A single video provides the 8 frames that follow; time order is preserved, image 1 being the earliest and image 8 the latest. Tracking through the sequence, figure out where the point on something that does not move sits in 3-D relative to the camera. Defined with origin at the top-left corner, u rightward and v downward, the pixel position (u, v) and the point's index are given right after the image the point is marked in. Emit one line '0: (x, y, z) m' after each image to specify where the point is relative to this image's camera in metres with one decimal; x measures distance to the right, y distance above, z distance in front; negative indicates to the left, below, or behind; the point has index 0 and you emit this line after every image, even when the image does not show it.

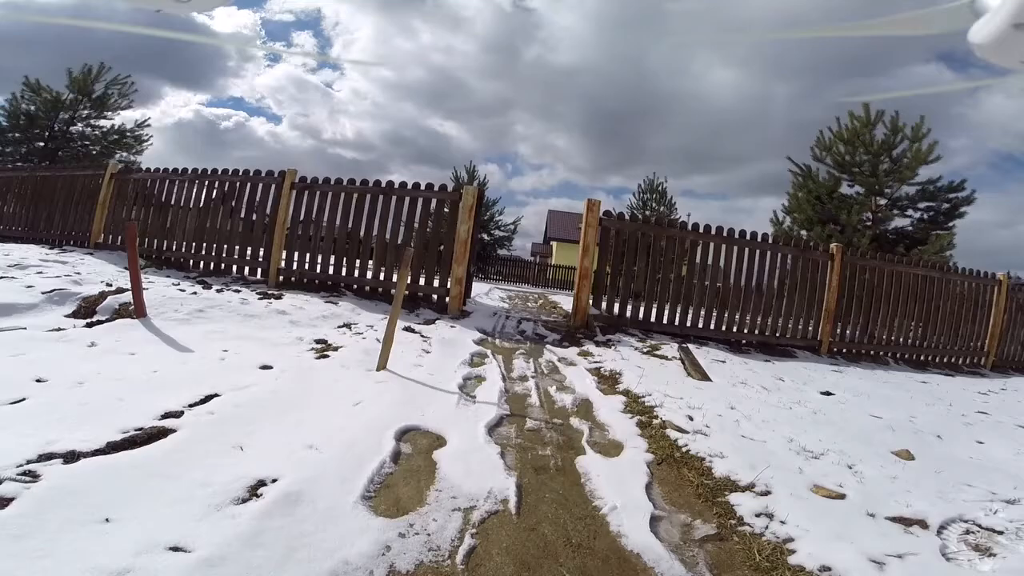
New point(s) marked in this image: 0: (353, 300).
0: (-1.6, -0.1, +4.9) m
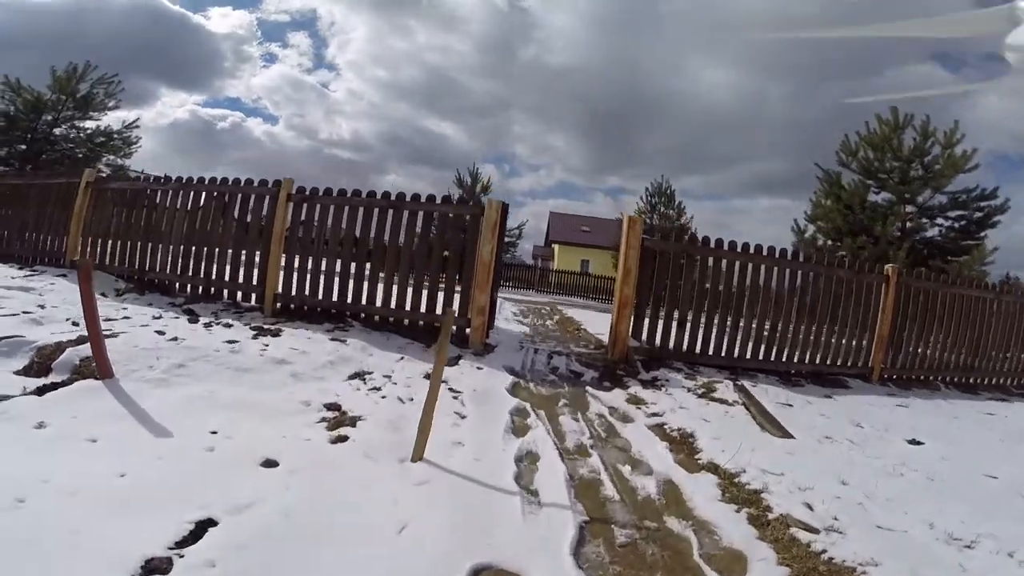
0: (-1.3, -0.4, +4.3) m
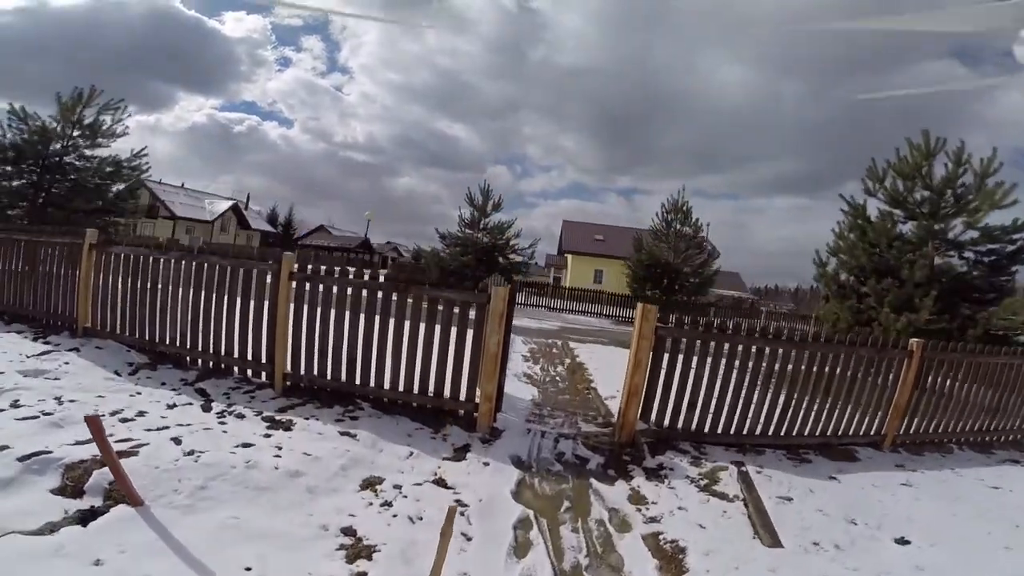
0: (-1.2, -1.1, +4.4) m
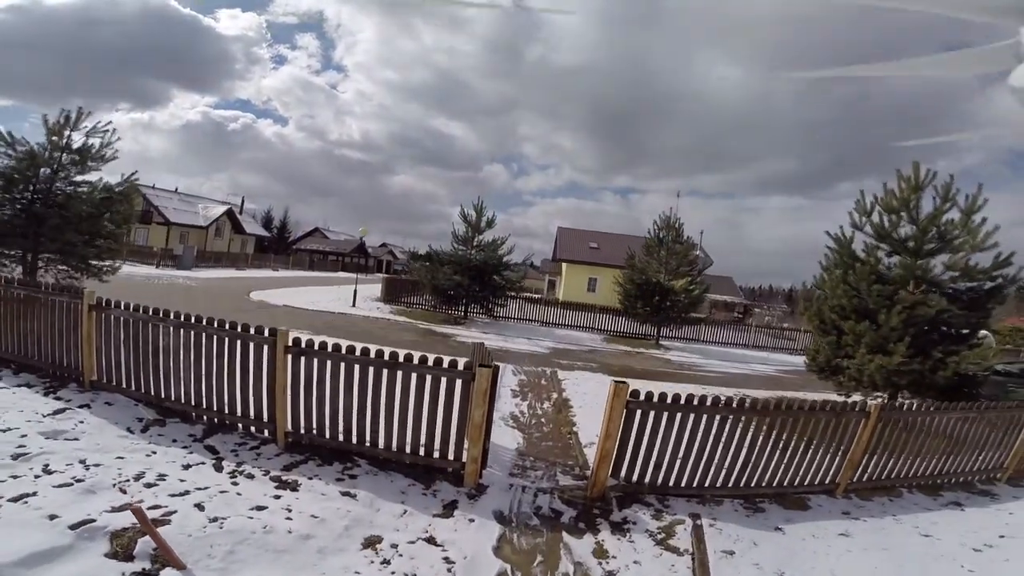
0: (-1.4, -1.8, +4.9) m
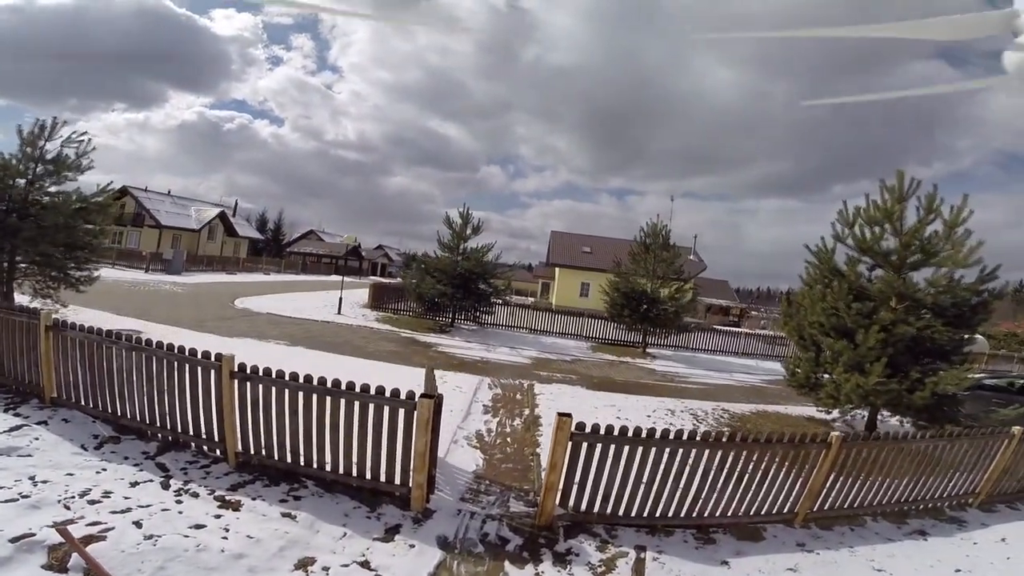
0: (-1.9, -2.0, +4.9) m
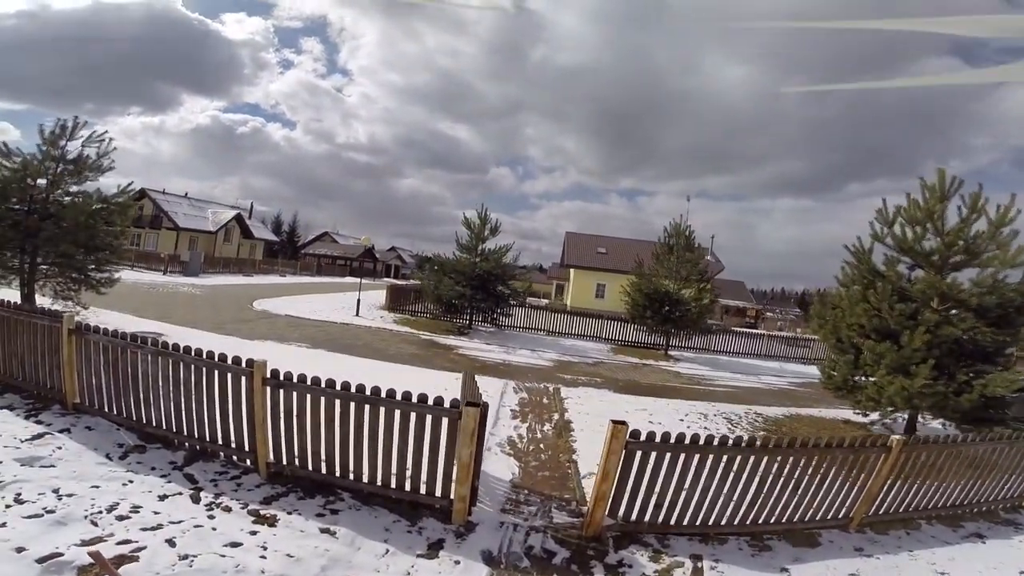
0: (-1.5, -2.1, +4.7) m
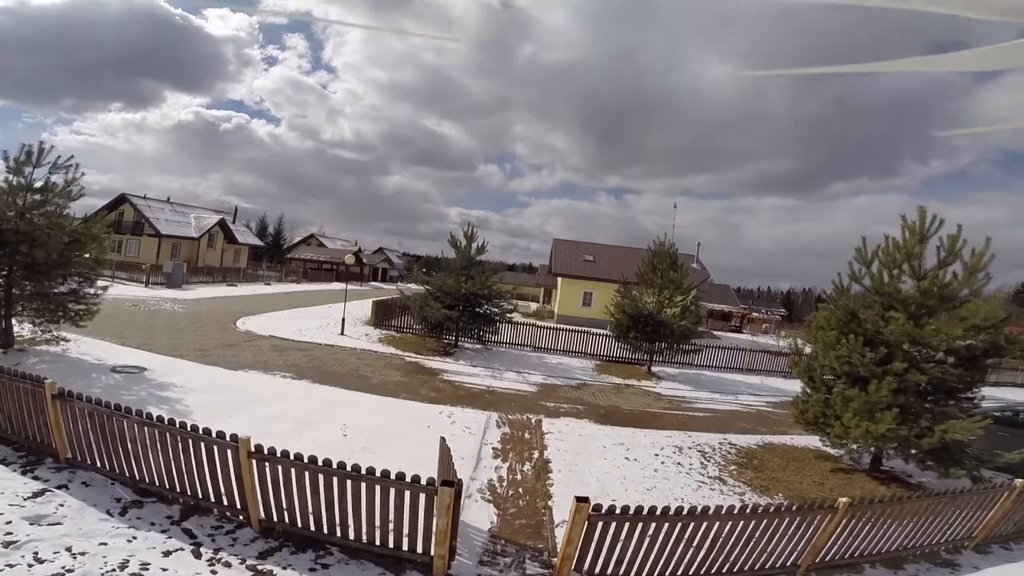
0: (-1.7, -2.9, +5.1) m
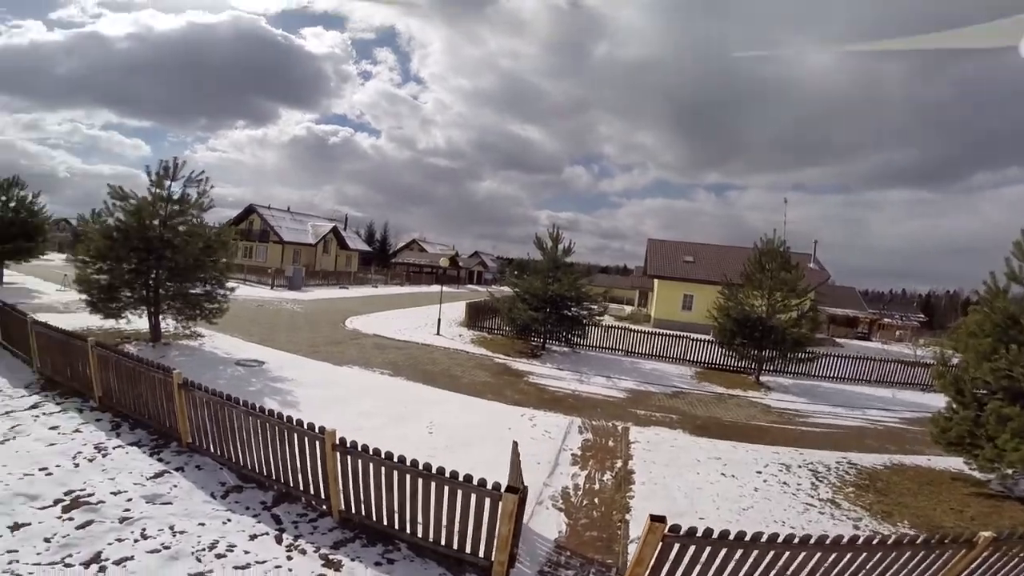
0: (-1.1, -2.8, +5.2) m
